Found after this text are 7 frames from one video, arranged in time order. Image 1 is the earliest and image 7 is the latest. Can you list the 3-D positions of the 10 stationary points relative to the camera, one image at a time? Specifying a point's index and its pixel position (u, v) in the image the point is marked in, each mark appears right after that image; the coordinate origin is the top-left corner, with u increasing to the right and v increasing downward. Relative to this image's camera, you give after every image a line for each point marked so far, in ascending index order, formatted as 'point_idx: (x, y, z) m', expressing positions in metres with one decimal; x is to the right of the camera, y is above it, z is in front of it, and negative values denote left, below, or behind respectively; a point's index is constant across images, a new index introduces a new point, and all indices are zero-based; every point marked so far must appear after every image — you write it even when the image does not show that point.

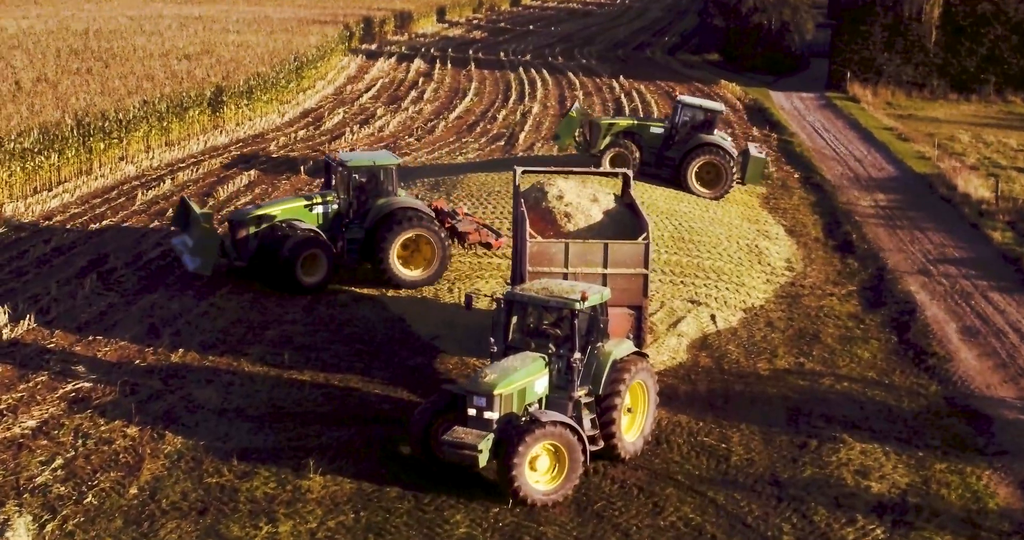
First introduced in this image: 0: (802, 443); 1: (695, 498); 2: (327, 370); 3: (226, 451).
0: (+2.1, -1.2, +11.2) m
1: (+1.2, -1.5, +10.1) m
2: (-1.5, -0.8, +12.5) m
3: (-1.9, -1.2, +10.5) m
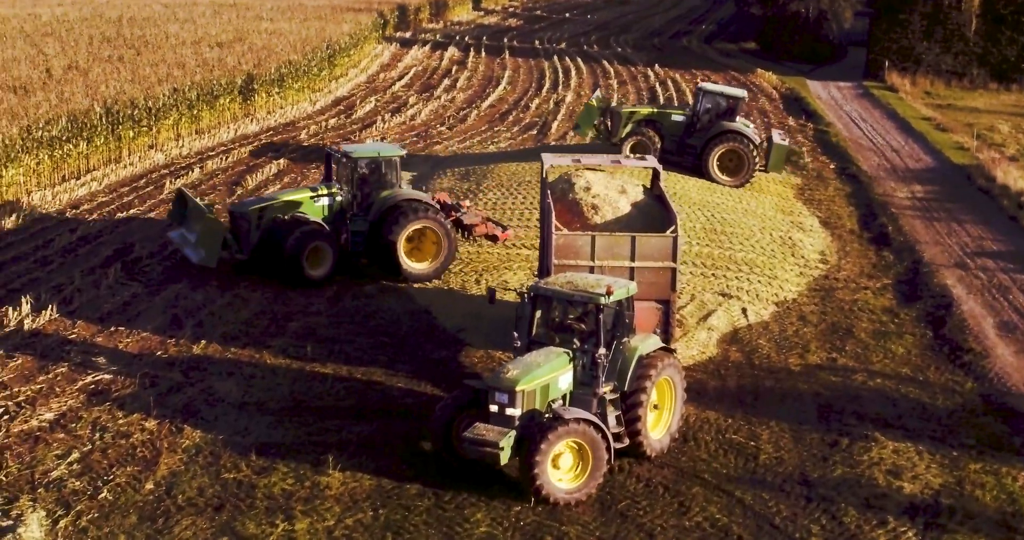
0: (+2.2, -1.2, +11.0) m
1: (+1.3, -1.4, +9.8) m
2: (-1.3, -0.7, +12.3) m
3: (-1.7, -1.2, +10.3) m
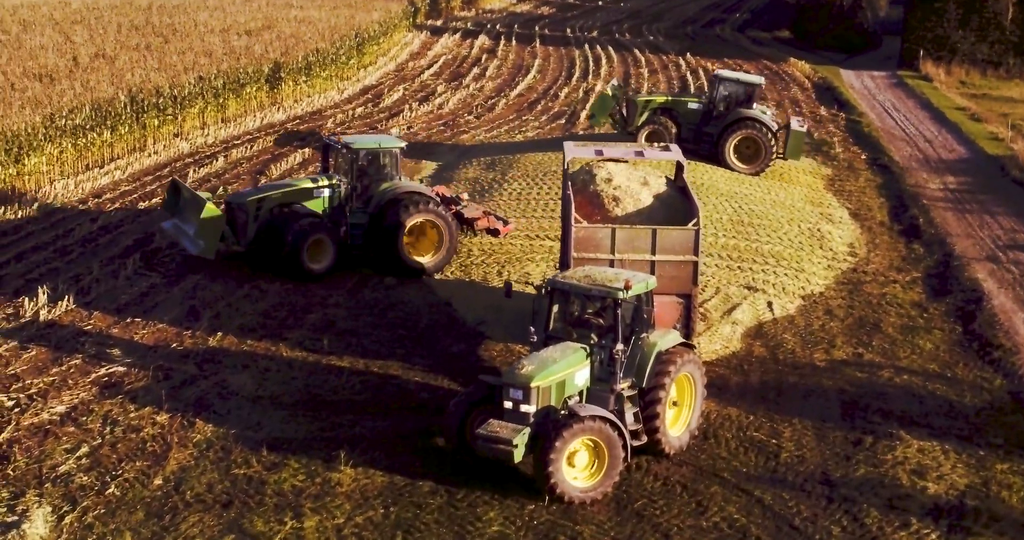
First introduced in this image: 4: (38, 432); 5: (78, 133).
0: (+2.3, -1.2, +10.8) m
1: (+1.4, -1.4, +9.6) m
2: (-1.1, -0.7, +12.1) m
3: (-1.6, -1.1, +10.1) m
4: (-3.0, -1.0, +10.1) m
5: (-5.2, +1.6, +19.0) m
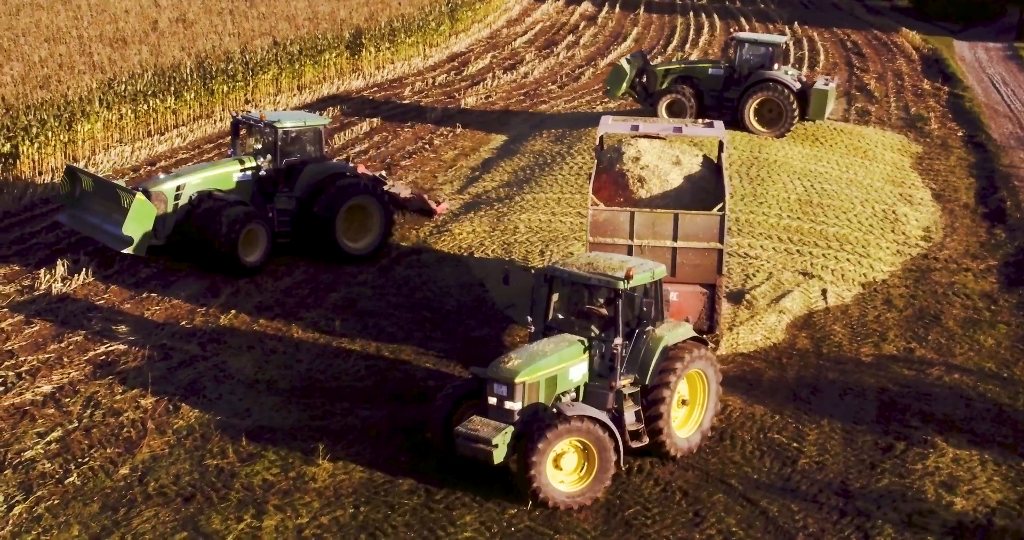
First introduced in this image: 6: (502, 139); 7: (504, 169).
0: (+2.4, -1.1, +9.9) m
1: (+1.3, -1.3, +8.9) m
2: (-1.0, -0.5, +11.6) m
3: (-1.7, -1.0, +9.7) m
4: (-3.1, -0.9, +9.7) m
5: (-4.4, +2.0, +18.7) m
6: (-0.1, +1.7, +20.0) m
7: (-0.1, +1.1, +17.9) m
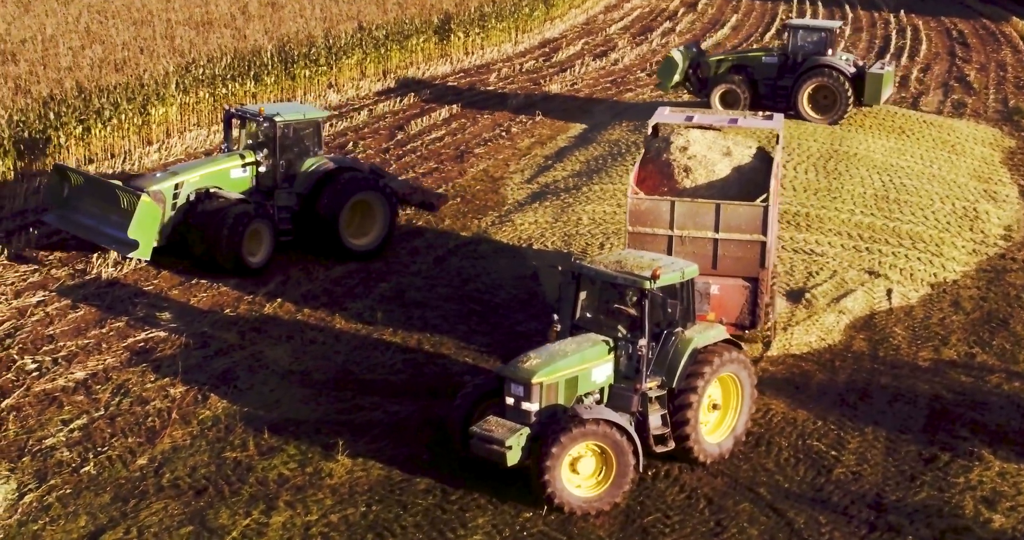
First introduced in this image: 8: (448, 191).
0: (+2.5, -1.1, +9.5) m
1: (+1.4, -1.3, +8.6) m
2: (-0.7, -0.5, +11.4) m
3: (-1.5, -0.9, +9.6) m
4: (-2.9, -0.8, +9.7) m
5: (-3.5, +2.2, +18.8) m
6: (+0.9, +1.8, +19.7) m
7: (+0.7, +1.2, +17.6) m
8: (-0.7, +0.8, +16.1) m
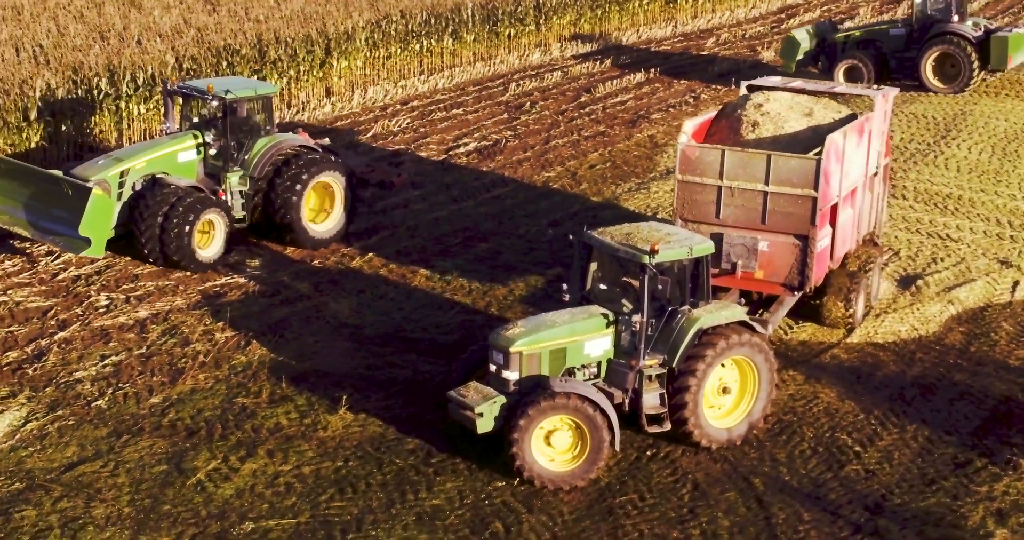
0: (+2.6, -1.1, +8.9) m
1: (+1.3, -1.2, +8.2) m
2: (-0.1, -0.2, +11.4) m
3: (-1.4, -0.6, +9.8) m
4: (-2.7, -0.4, +10.2) m
5: (-1.2, +2.8, +19.1) m
6: (+3.2, +2.1, +19.1) m
7: (+2.6, +1.5, +17.1) m
8: (+0.9, +1.2, +16.0) m
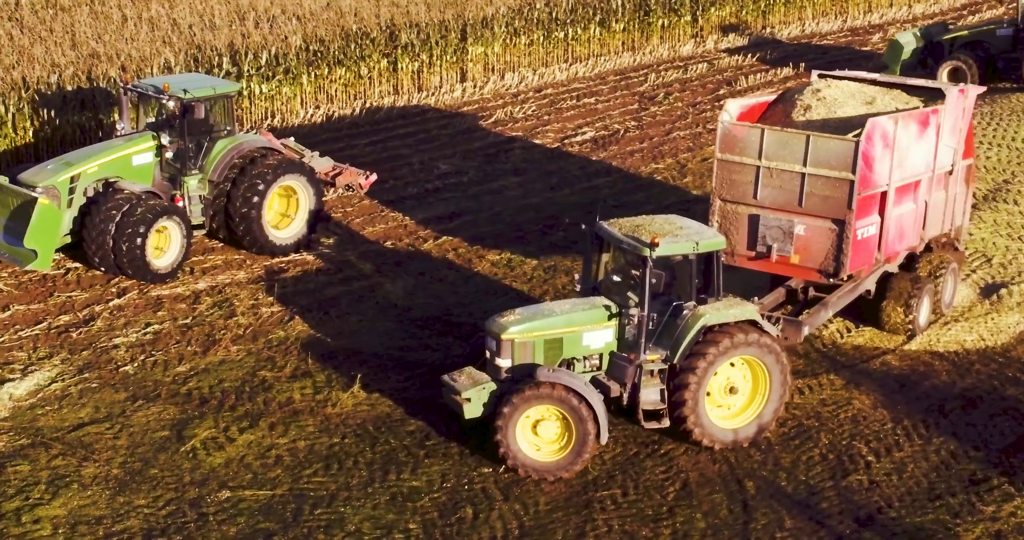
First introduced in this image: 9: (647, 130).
0: (+2.5, -1.1, +8.5) m
1: (+1.1, -1.2, +8.0) m
2: (+0.3, -0.1, +11.4) m
3: (-1.2, -0.5, +10.0) m
4: (-2.4, -0.2, +10.6) m
5: (+0.5, +2.9, +19.1) m
6: (+4.8, +2.1, +18.5) m
7: (+3.9, +1.5, +16.6) m
8: (+2.1, +1.2, +15.7) m
9: (+1.4, +1.5, +16.4) m
